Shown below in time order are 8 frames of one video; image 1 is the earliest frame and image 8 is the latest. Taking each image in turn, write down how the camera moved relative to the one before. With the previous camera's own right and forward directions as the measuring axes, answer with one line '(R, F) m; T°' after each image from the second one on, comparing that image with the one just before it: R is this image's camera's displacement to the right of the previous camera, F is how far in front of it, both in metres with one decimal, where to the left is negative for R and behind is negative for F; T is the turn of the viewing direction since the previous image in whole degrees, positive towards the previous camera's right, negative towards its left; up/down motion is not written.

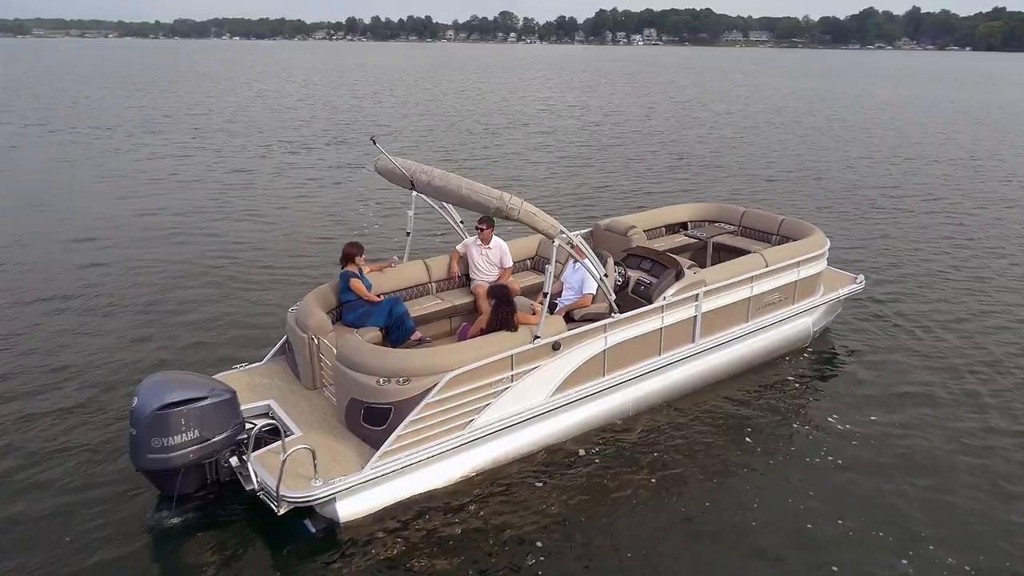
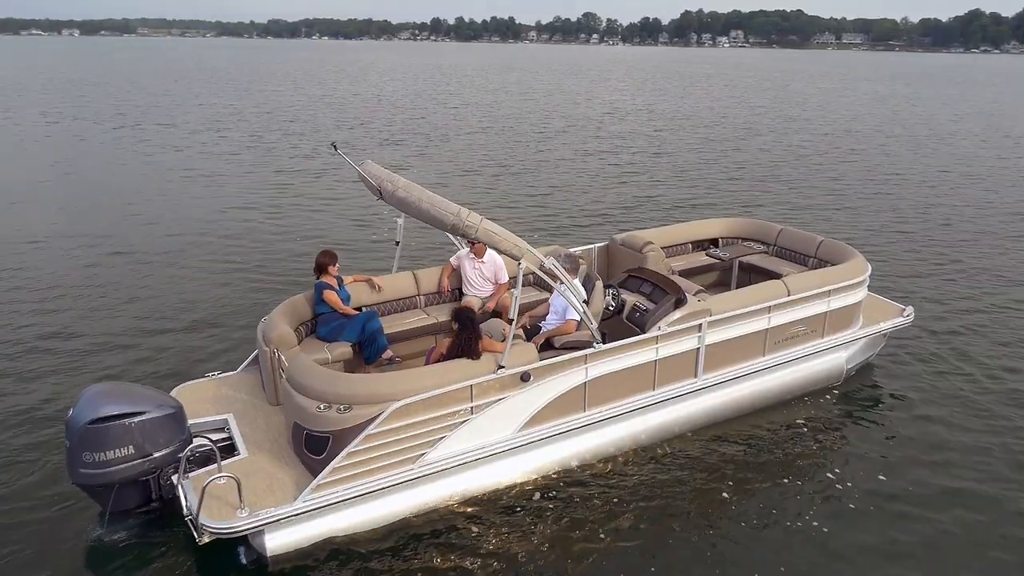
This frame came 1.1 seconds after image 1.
(+1.2, +0.8) m; -6°
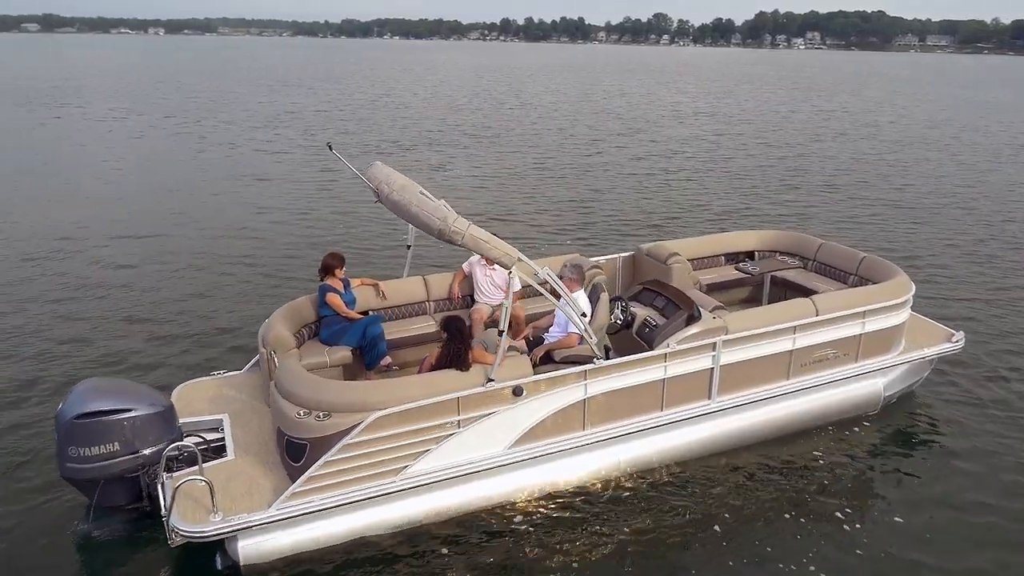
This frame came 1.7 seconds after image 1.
(+0.7, +0.4) m; -5°
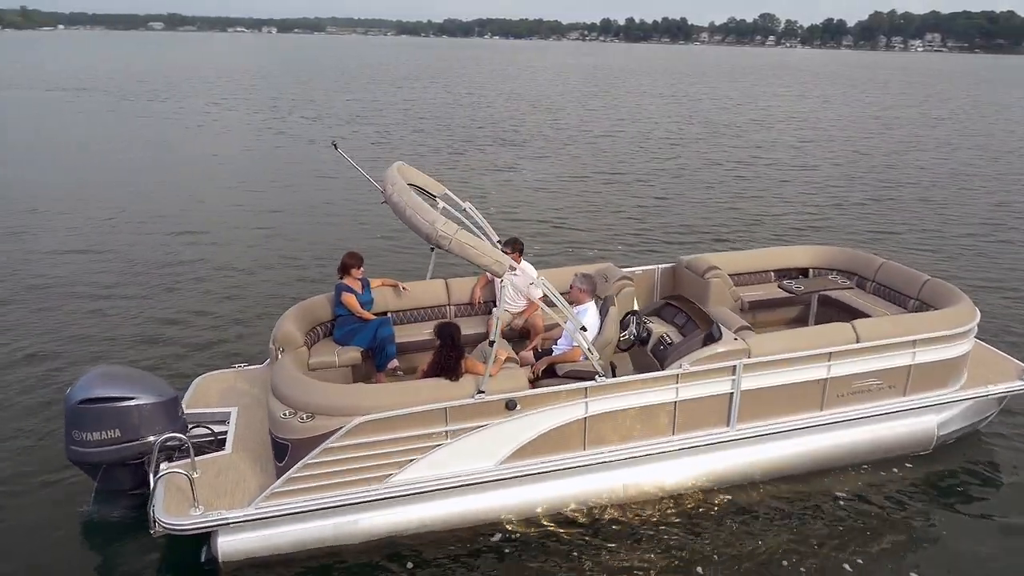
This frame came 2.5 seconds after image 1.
(+0.9, +0.4) m; -7°
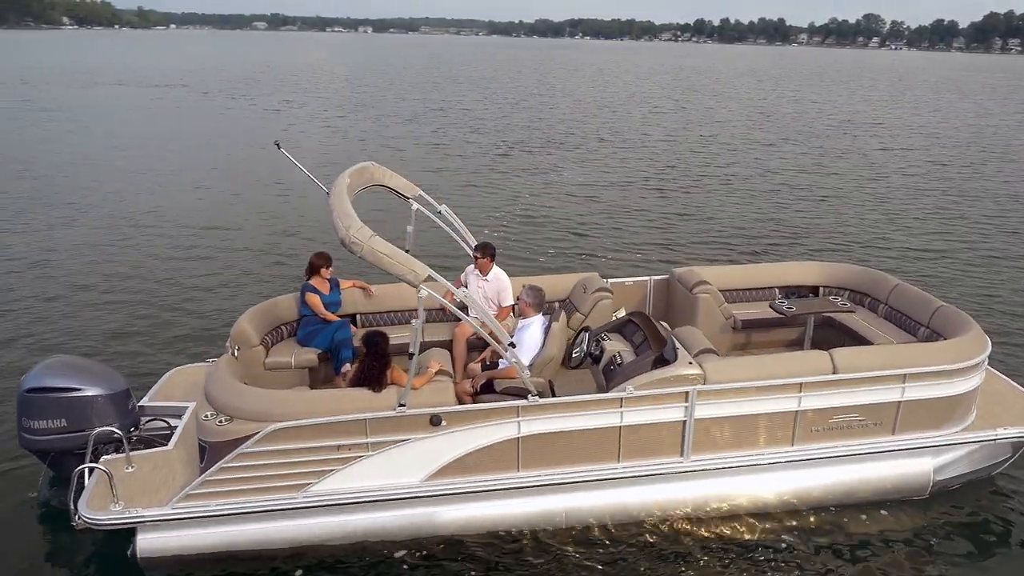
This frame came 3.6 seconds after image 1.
(+1.5, +0.4) m; -7°
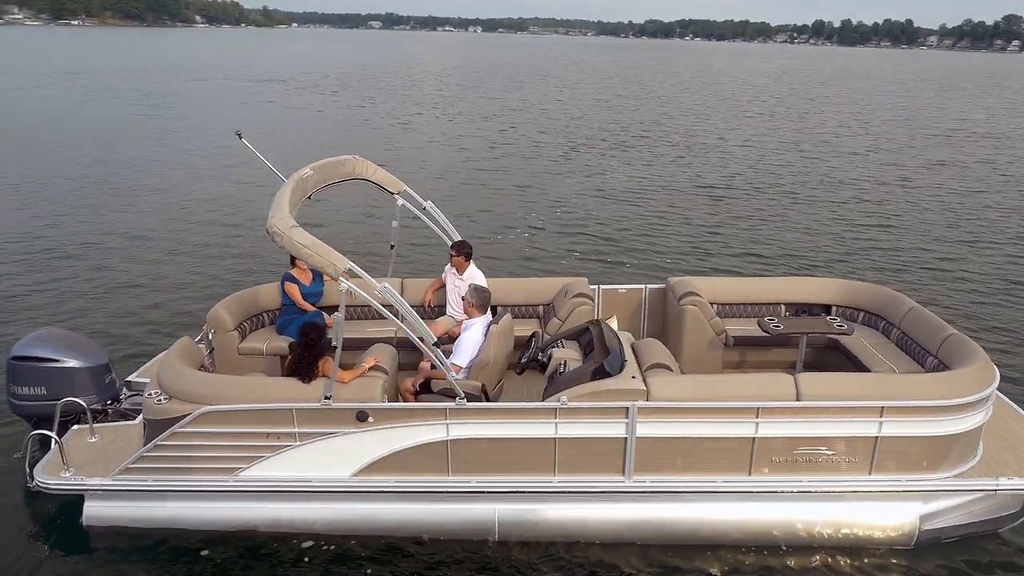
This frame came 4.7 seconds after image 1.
(+1.6, +0.3) m; -8°
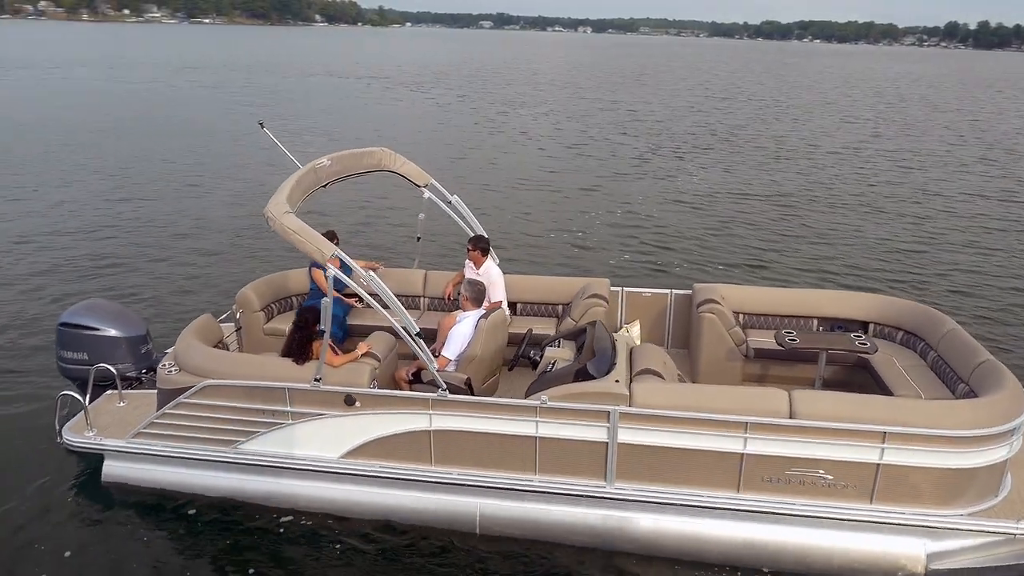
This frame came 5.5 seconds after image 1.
(+1.1, +0.1) m; -8°
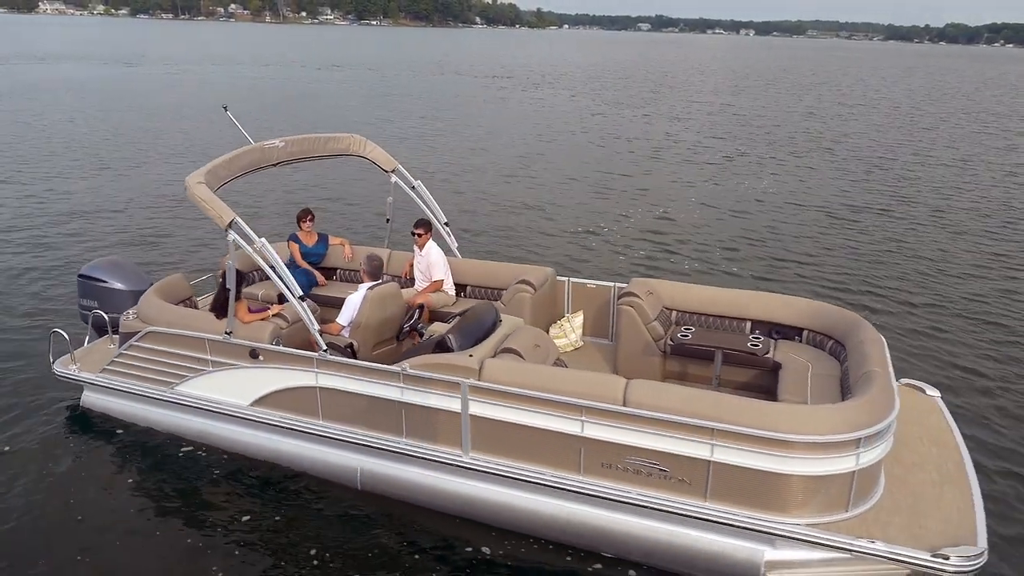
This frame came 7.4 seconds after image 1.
(+2.8, -0.2) m; -12°
